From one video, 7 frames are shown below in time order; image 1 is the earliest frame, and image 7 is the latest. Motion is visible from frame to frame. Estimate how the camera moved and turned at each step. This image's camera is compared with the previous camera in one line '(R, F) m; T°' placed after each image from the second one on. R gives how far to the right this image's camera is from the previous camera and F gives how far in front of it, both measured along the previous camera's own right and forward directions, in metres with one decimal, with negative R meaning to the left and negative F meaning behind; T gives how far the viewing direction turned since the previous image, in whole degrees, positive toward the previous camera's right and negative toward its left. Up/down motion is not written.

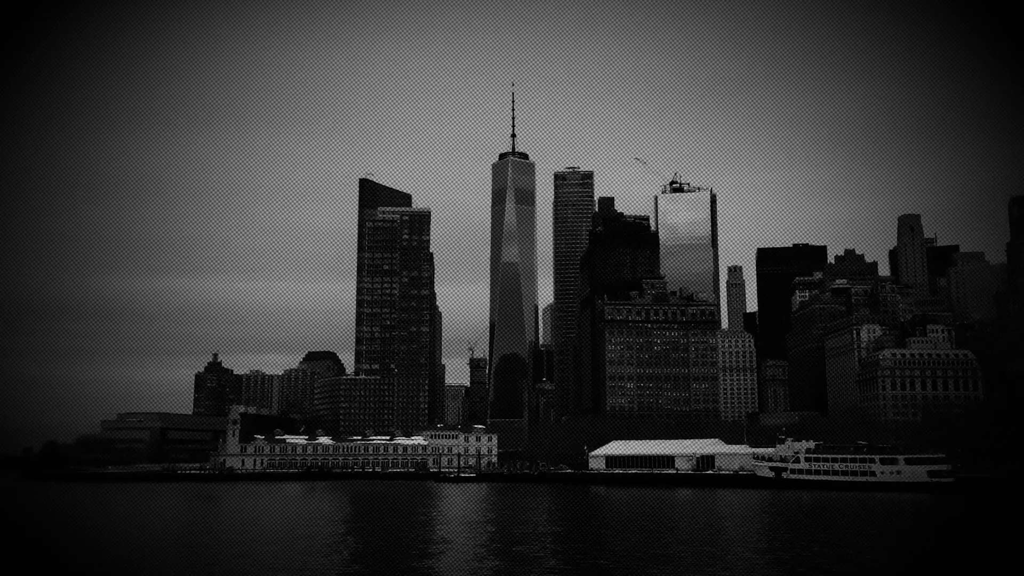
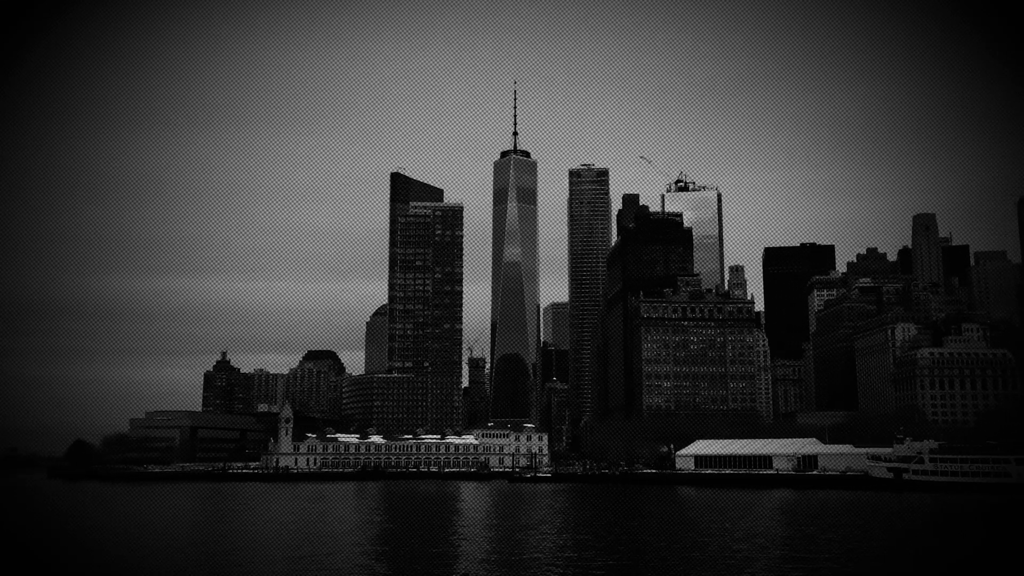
(-6.8, +2.7) m; +1°
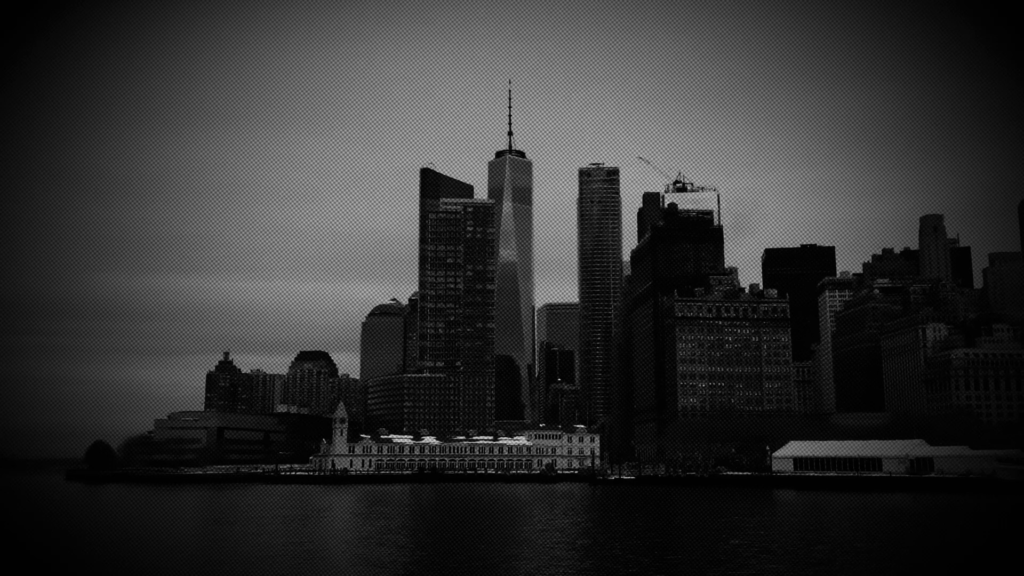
(-7.5, +3.0) m; +1°
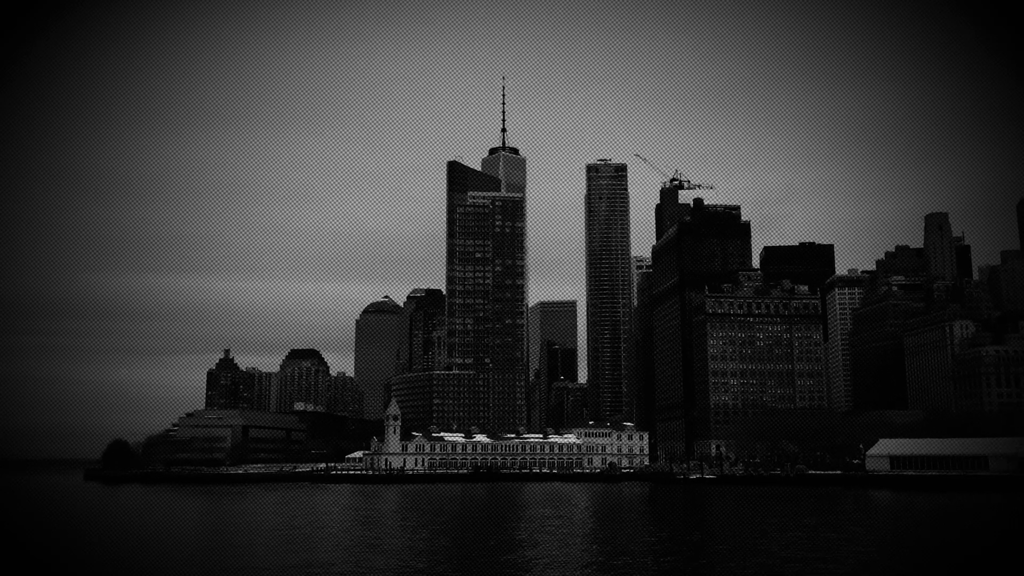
(-6.9, +2.8) m; +1°
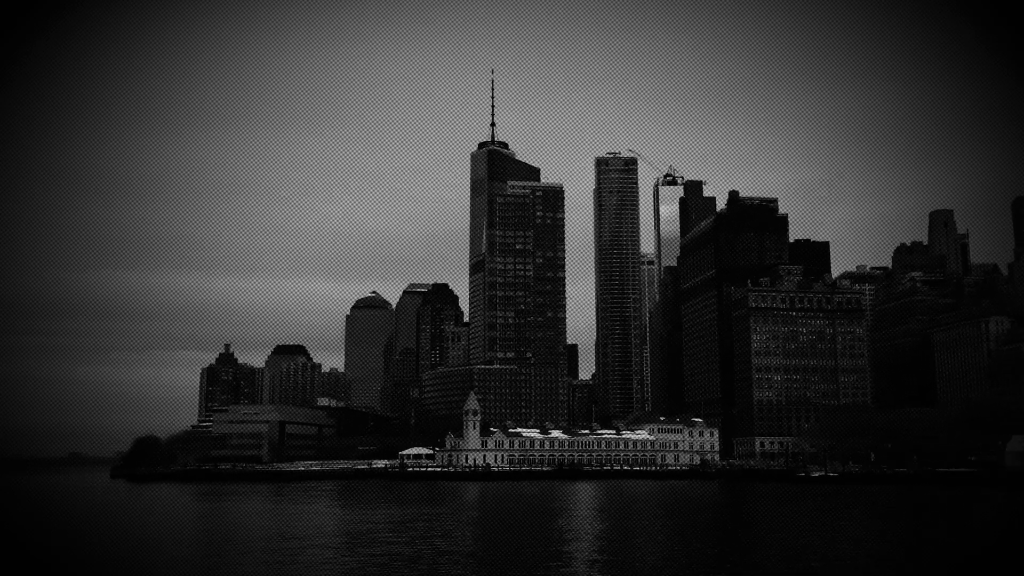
(-9.7, +3.7) m; +2°
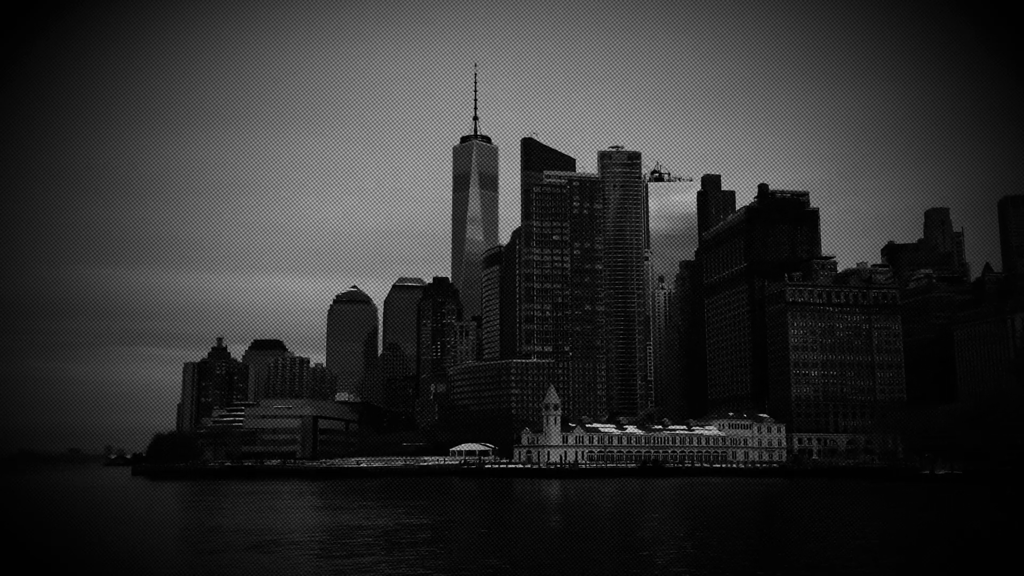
(-9.8, +3.7) m; +2°
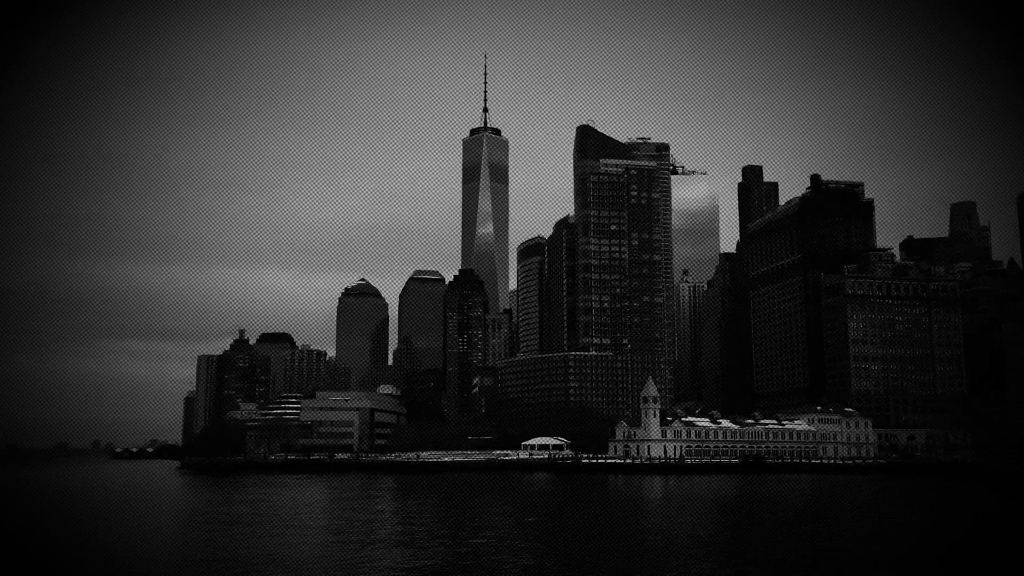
(-8.1, +3.0) m; 0°
